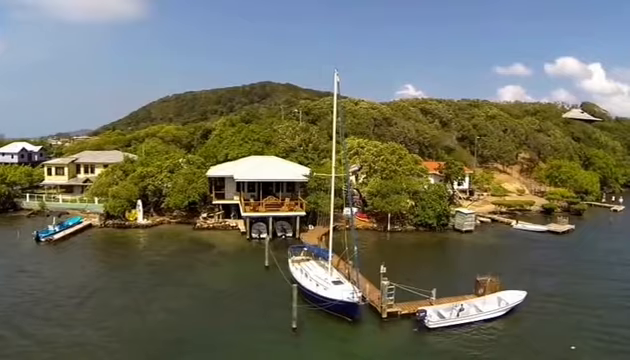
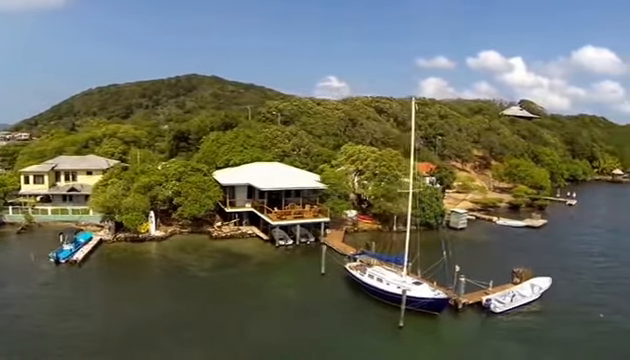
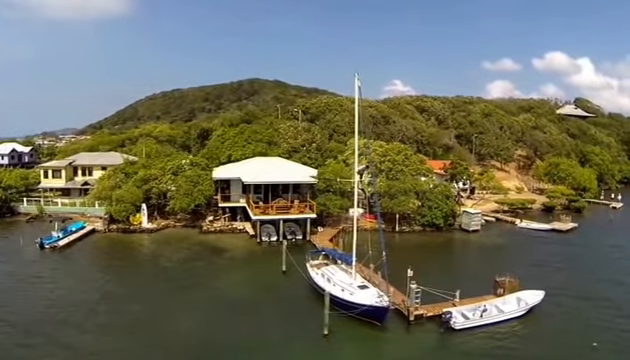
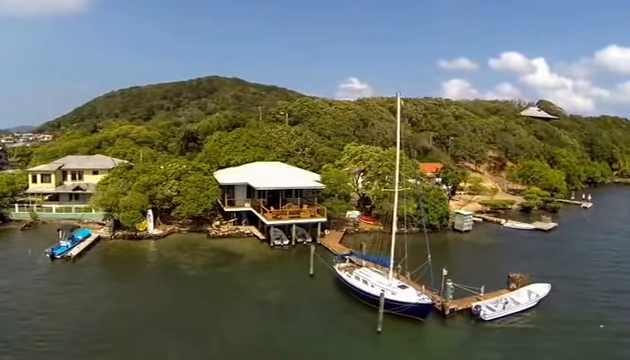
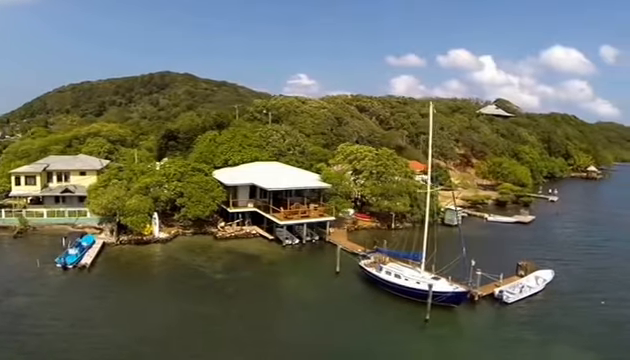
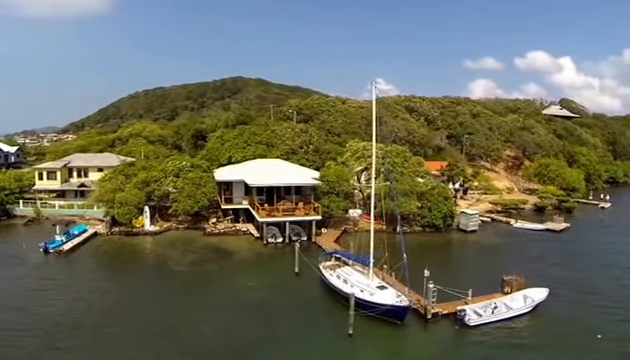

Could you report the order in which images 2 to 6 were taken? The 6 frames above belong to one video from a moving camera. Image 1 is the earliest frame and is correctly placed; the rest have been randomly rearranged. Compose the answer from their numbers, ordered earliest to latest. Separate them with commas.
3, 6, 4, 2, 5
